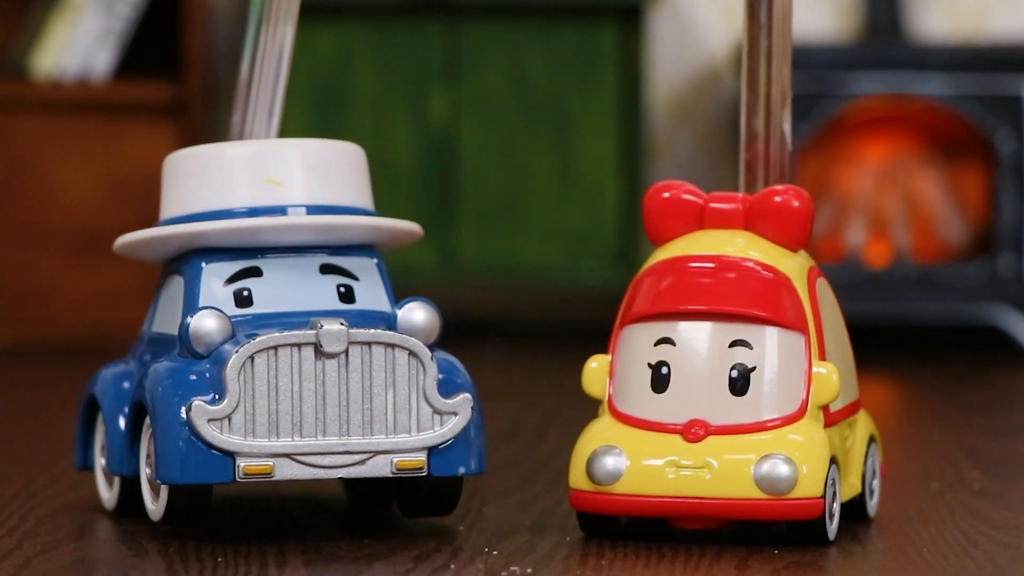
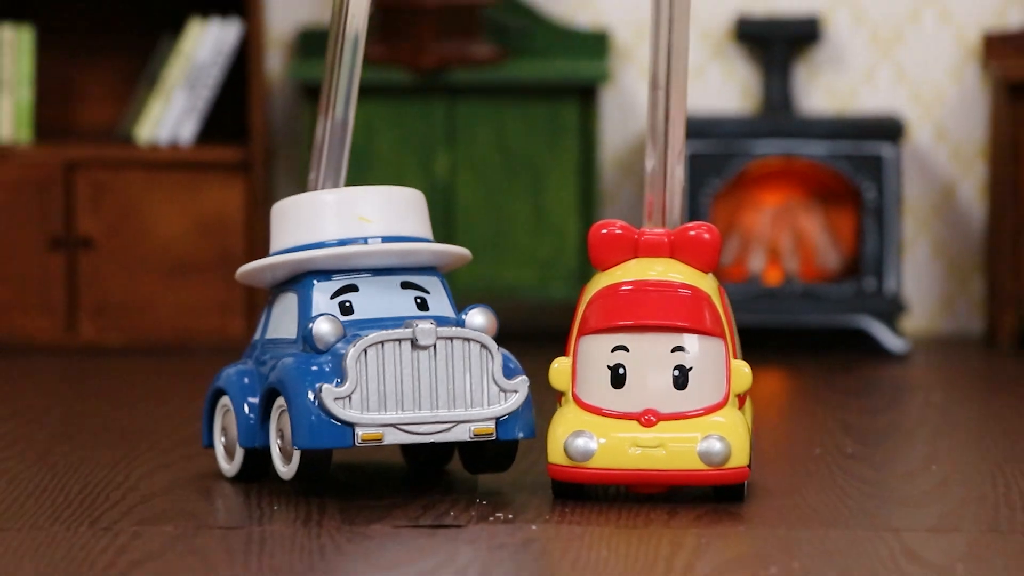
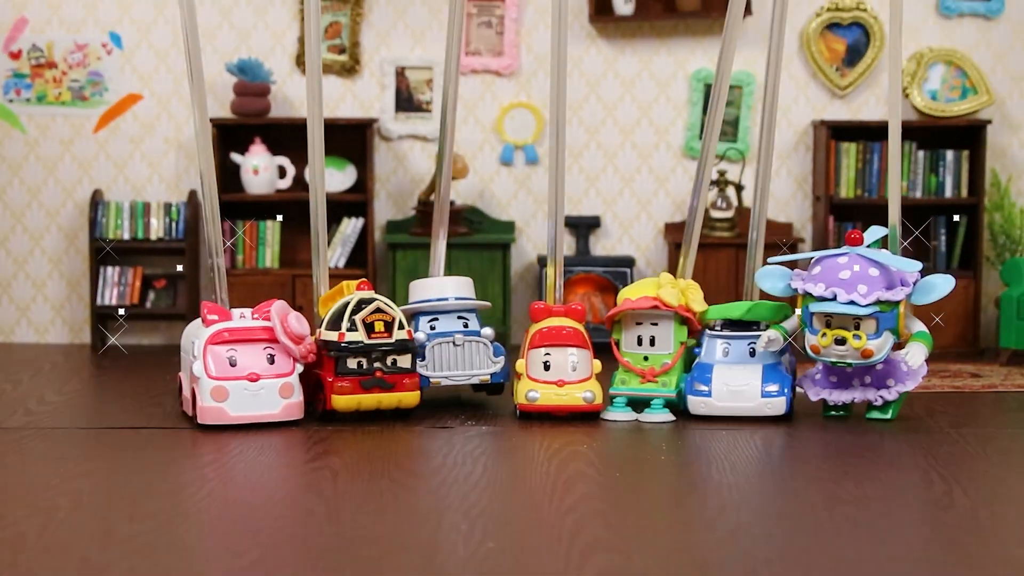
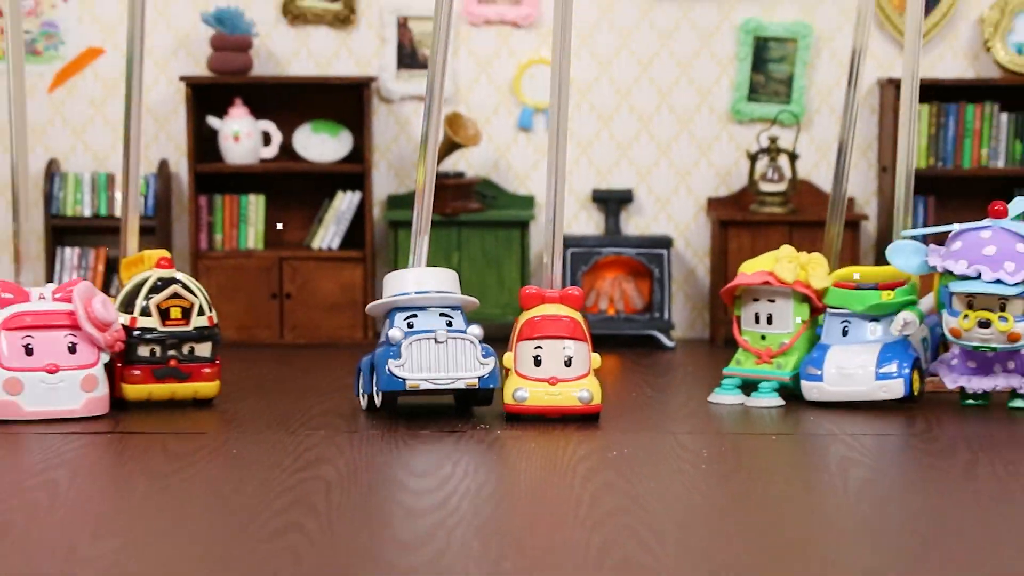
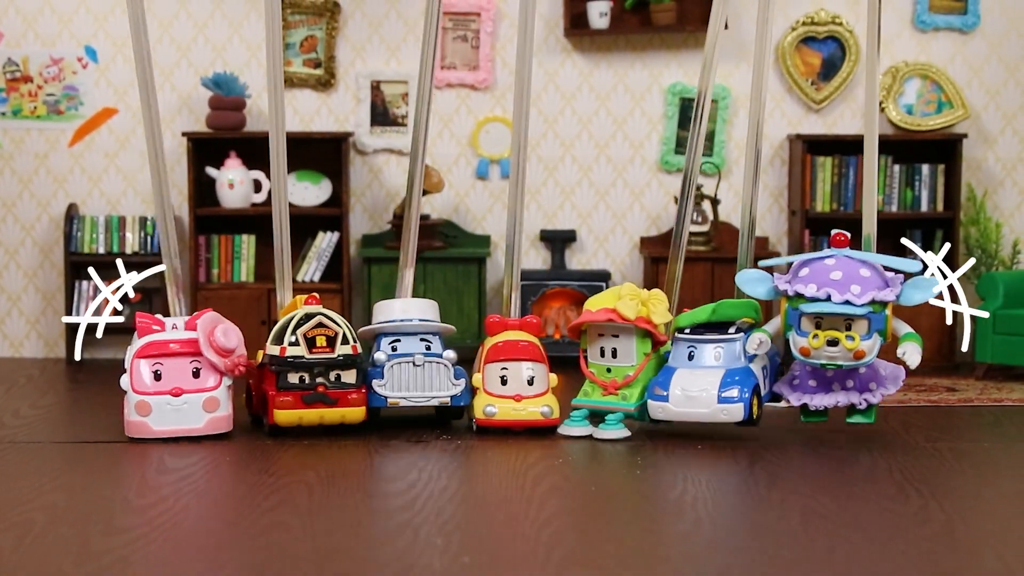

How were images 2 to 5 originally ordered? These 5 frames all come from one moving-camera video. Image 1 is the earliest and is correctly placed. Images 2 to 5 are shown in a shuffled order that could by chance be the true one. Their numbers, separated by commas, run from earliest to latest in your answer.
2, 4, 3, 5
